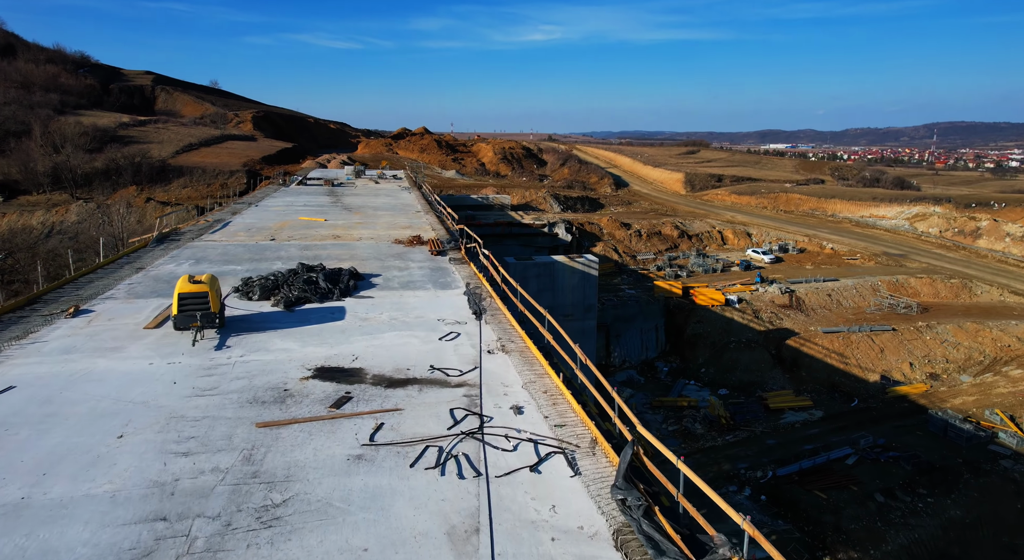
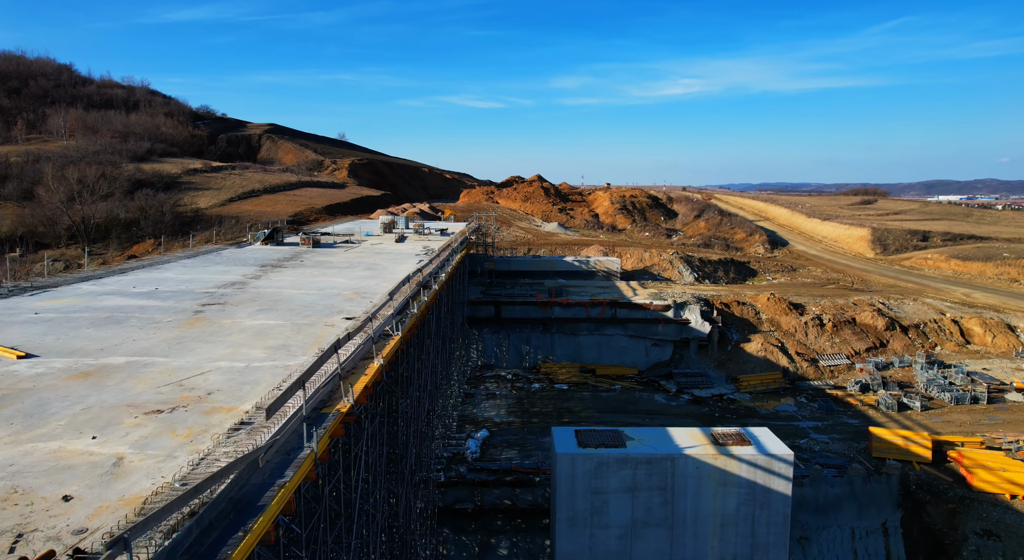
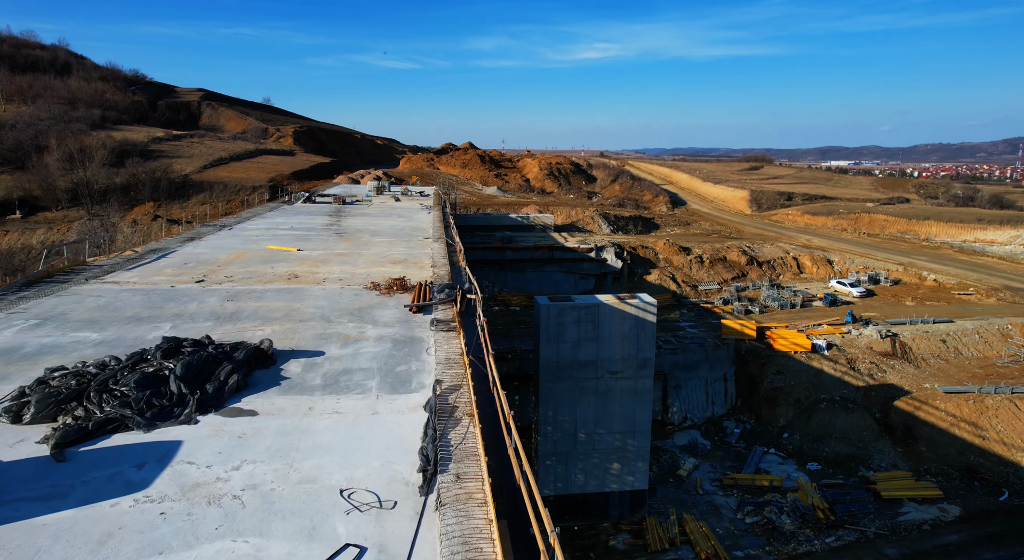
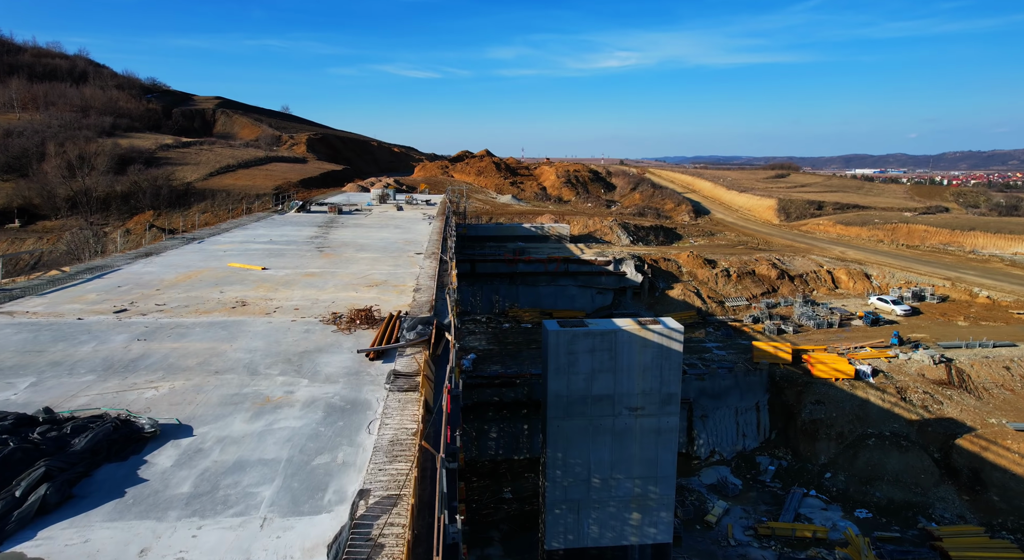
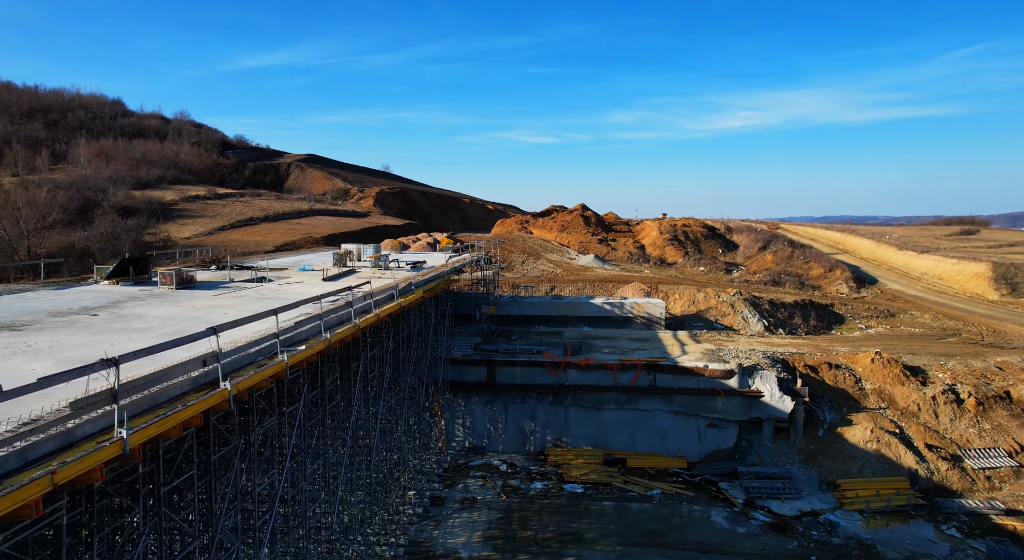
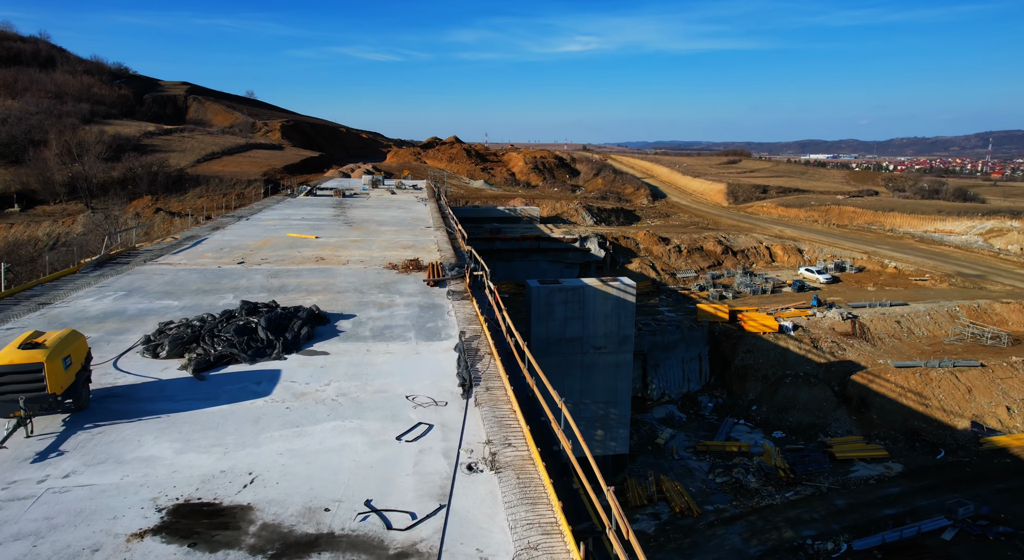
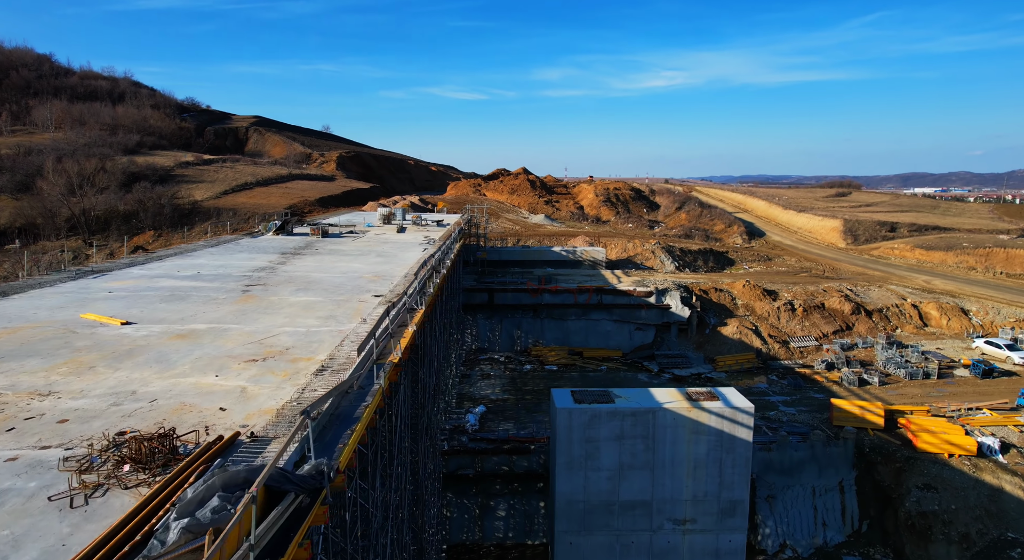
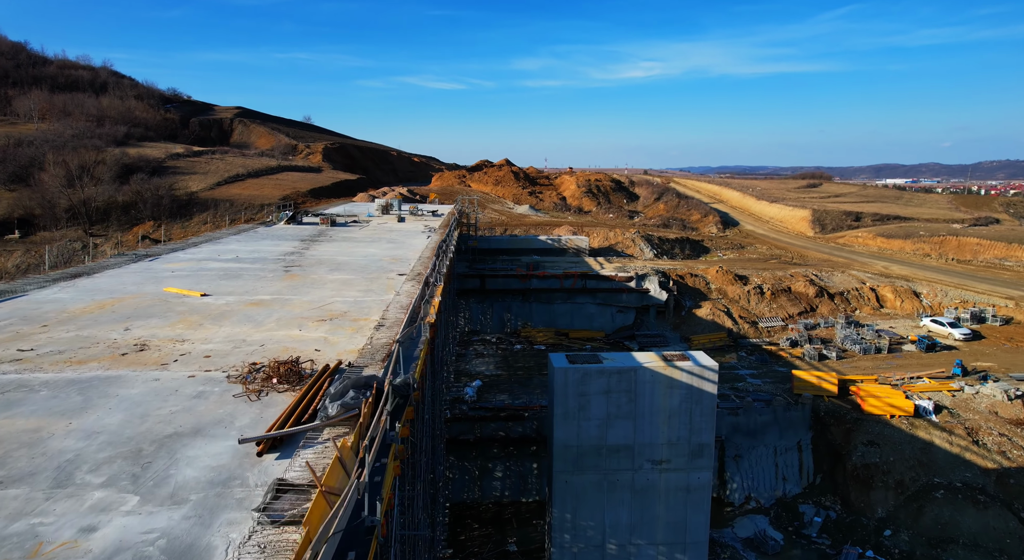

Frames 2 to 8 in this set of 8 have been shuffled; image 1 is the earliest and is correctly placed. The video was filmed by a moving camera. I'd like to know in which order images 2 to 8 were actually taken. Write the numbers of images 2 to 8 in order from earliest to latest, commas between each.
6, 3, 4, 8, 7, 2, 5
